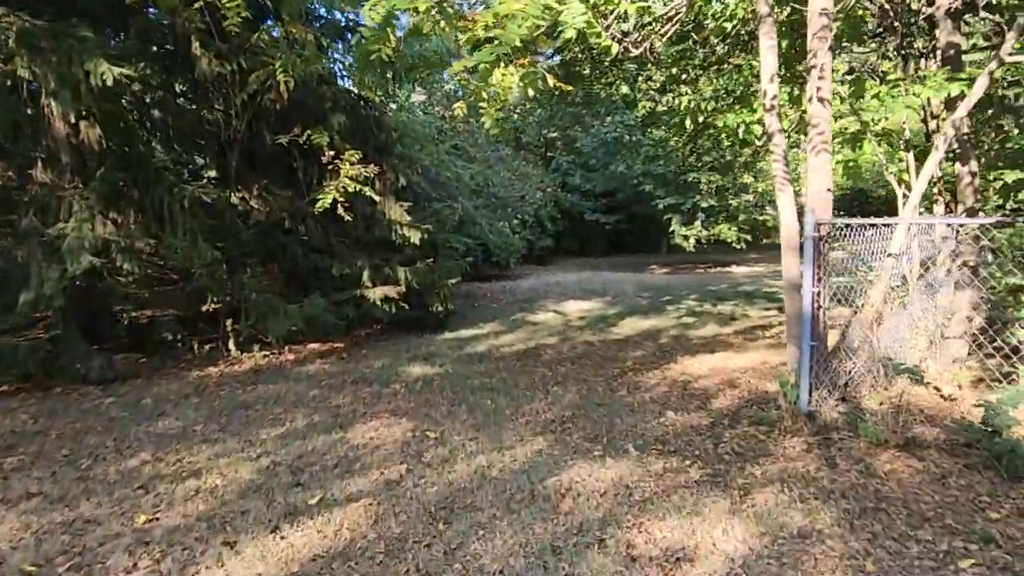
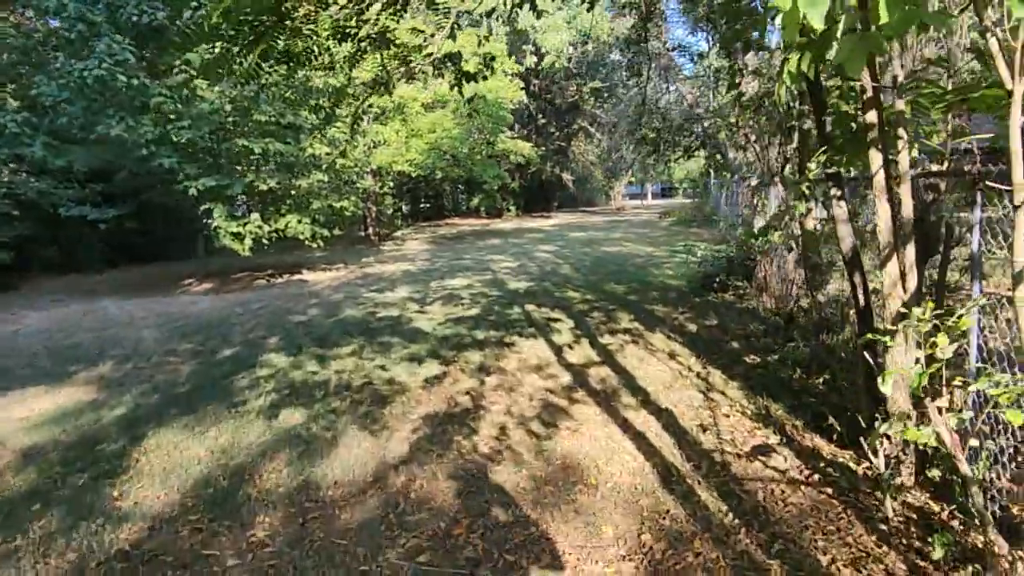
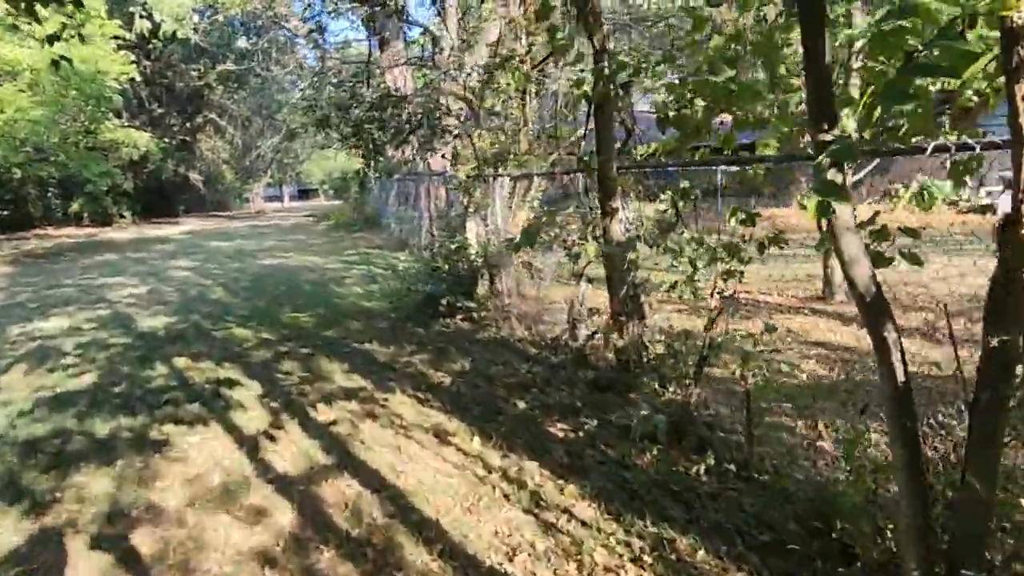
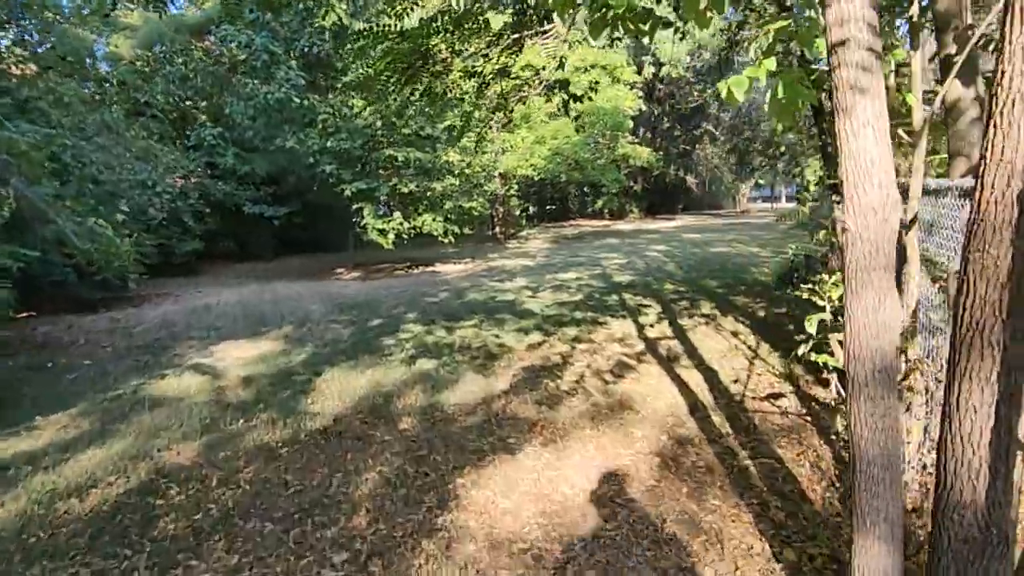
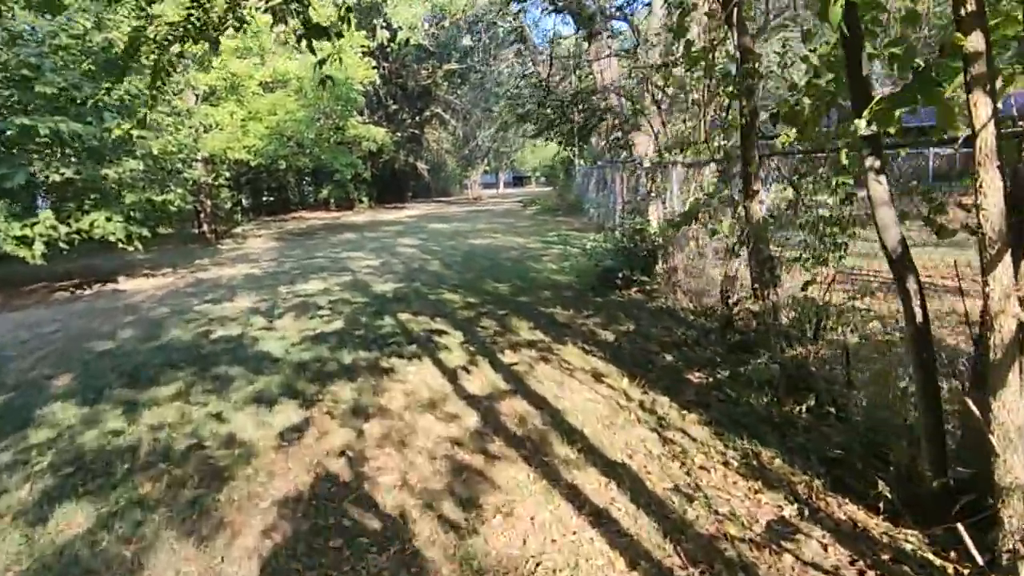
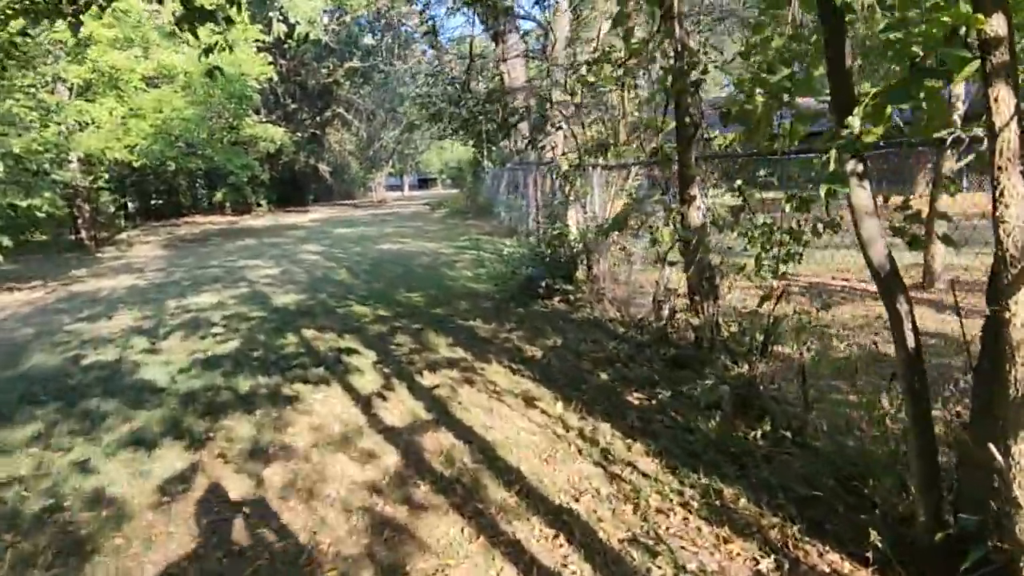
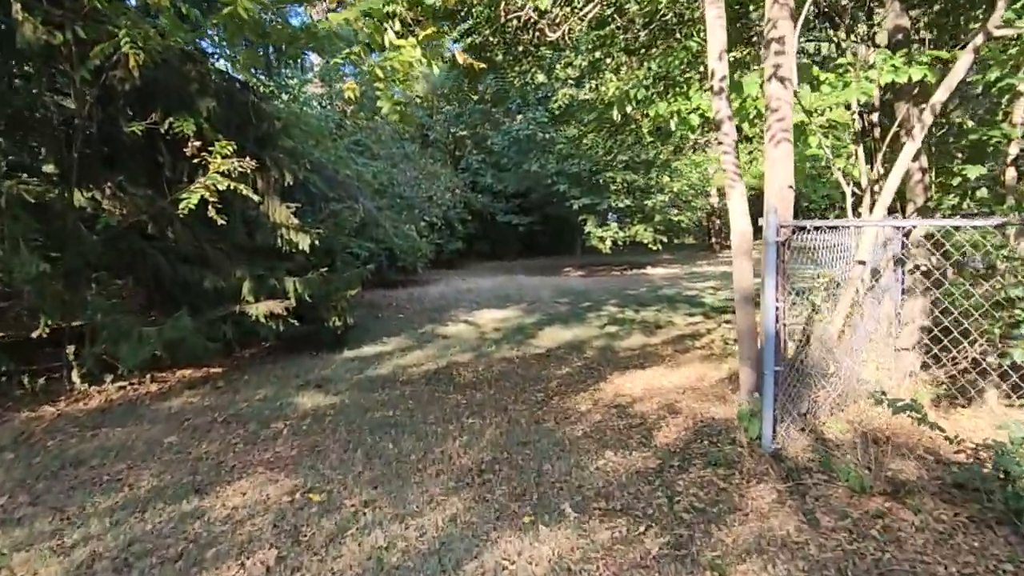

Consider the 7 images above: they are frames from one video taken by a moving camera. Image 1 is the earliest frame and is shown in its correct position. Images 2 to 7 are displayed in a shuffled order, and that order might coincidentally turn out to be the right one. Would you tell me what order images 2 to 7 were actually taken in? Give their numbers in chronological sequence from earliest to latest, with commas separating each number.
7, 4, 2, 5, 6, 3
